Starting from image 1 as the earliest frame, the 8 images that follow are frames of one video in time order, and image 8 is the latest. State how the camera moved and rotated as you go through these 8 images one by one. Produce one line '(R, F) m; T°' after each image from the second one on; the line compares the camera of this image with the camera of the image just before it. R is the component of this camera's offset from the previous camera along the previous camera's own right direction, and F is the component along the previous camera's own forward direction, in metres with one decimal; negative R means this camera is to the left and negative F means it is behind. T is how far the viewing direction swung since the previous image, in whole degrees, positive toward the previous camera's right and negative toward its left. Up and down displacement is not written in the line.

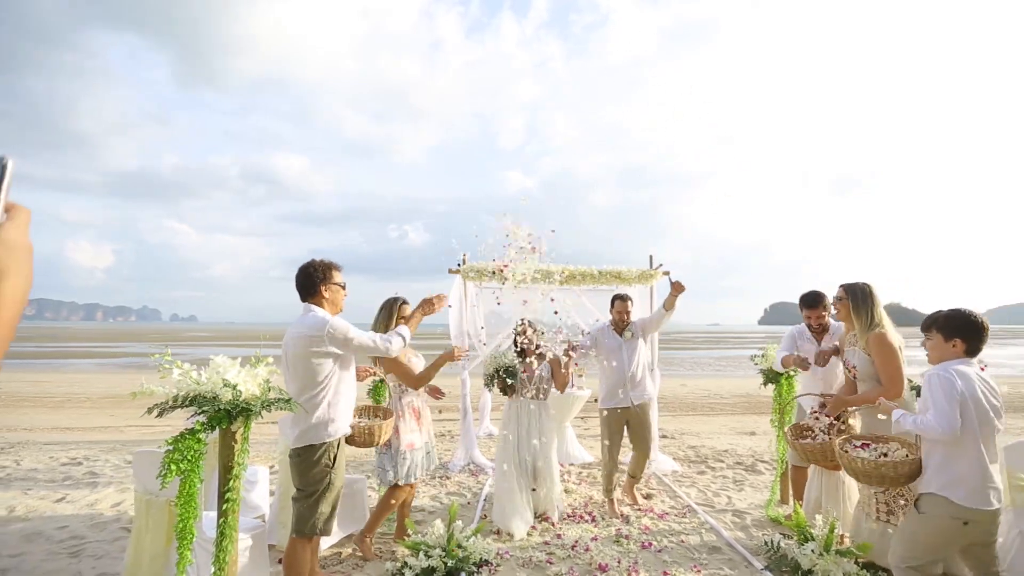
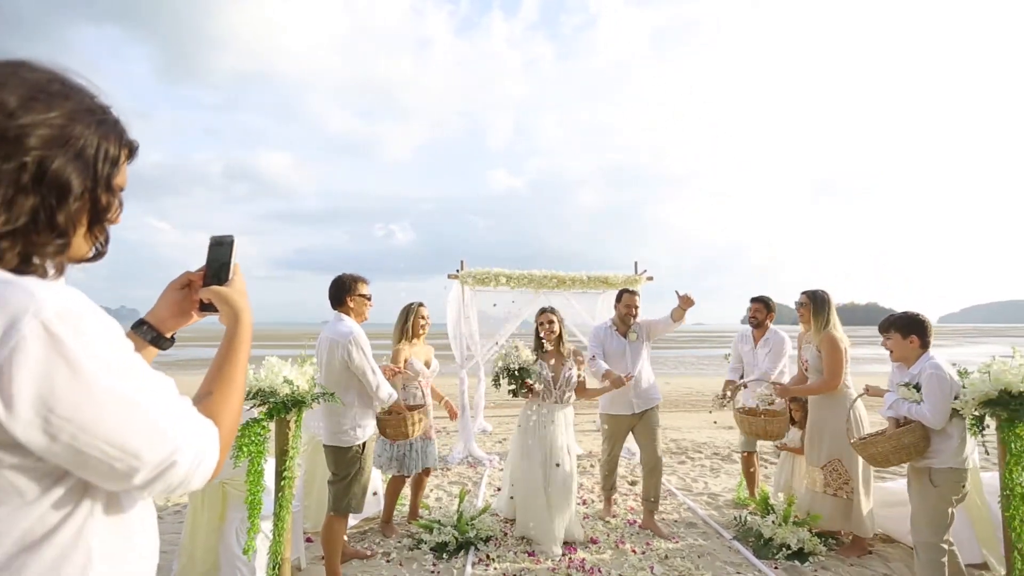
(-0.1, -0.6) m; +1°
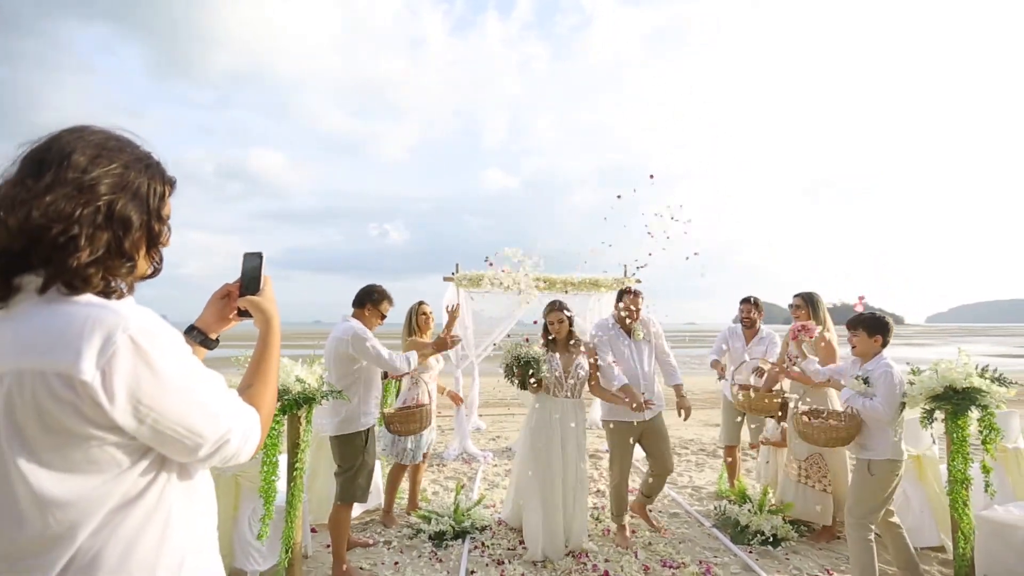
(0.0, -0.3) m; +1°
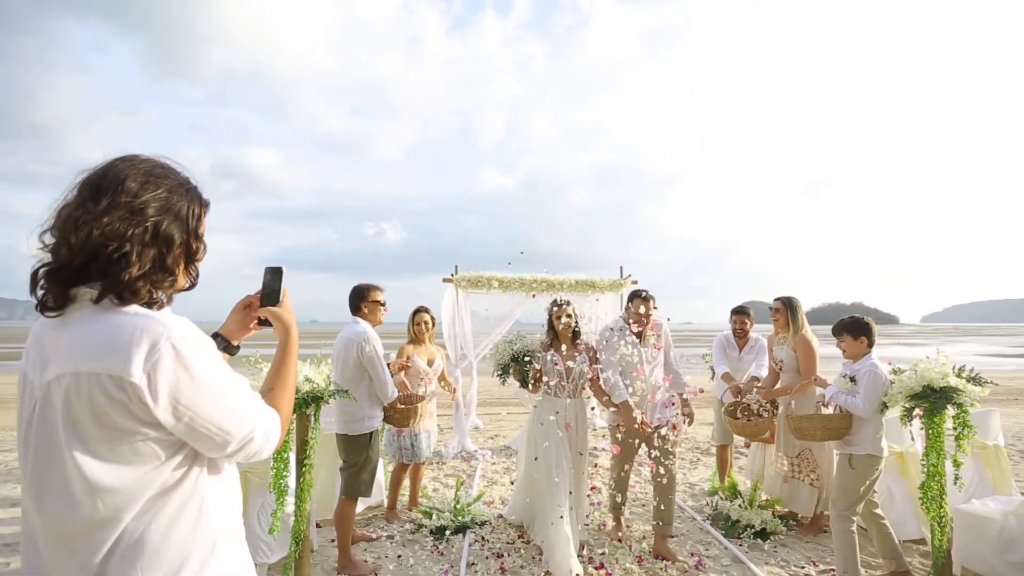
(0.0, -0.2) m; 0°
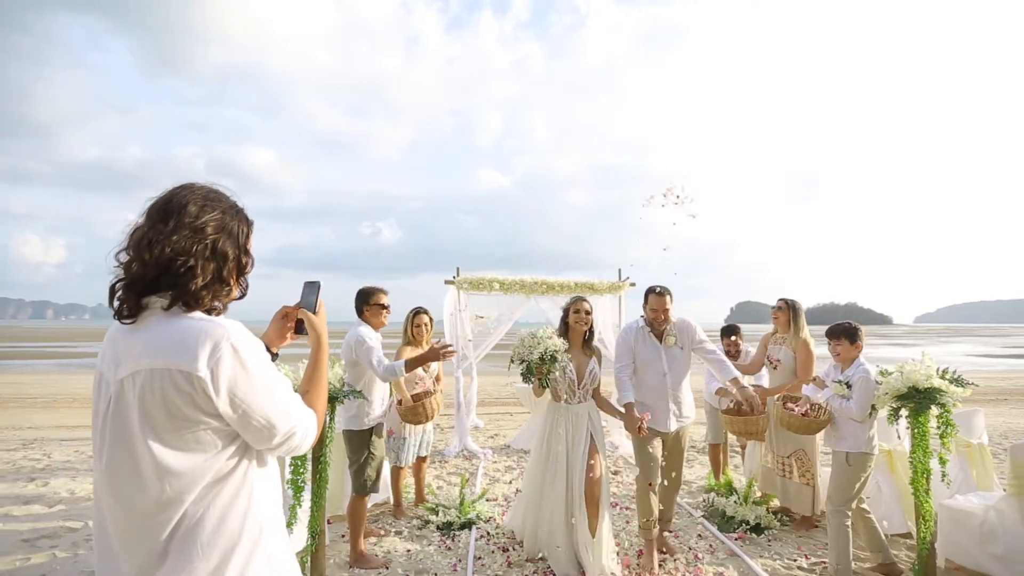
(-0.1, -0.2) m; 0°
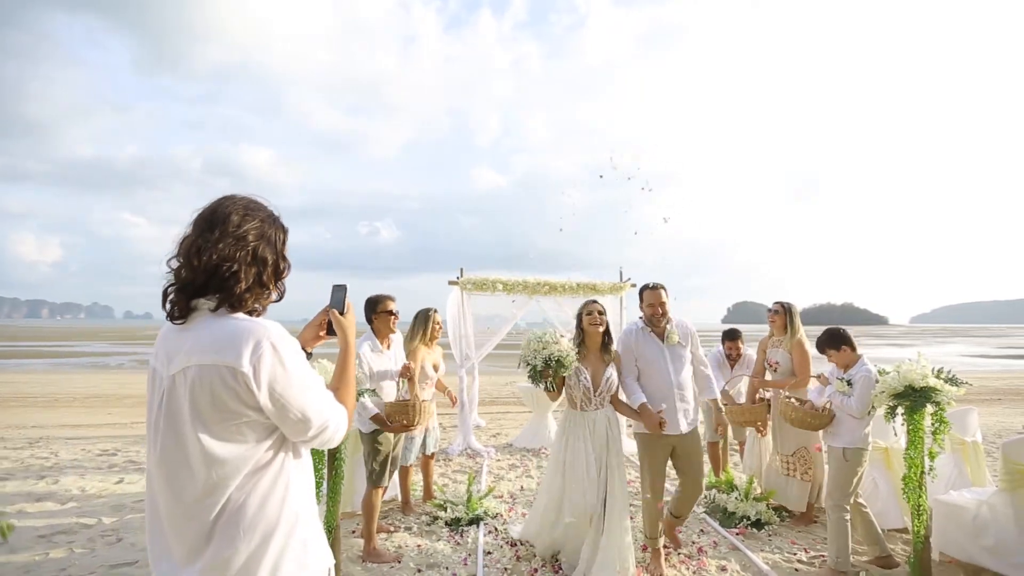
(-0.1, -0.1) m; 0°
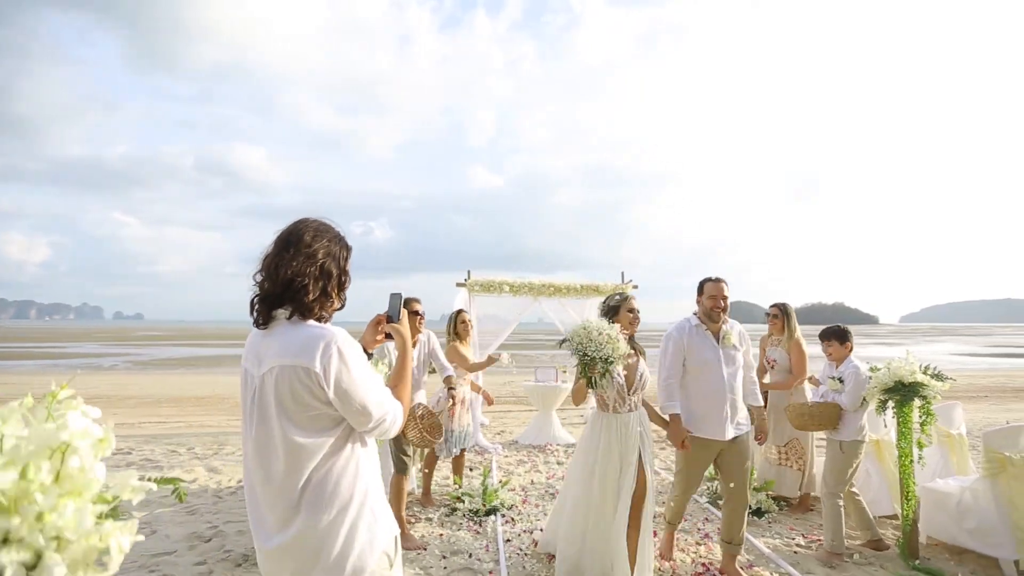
(-0.2, -0.3) m; +1°
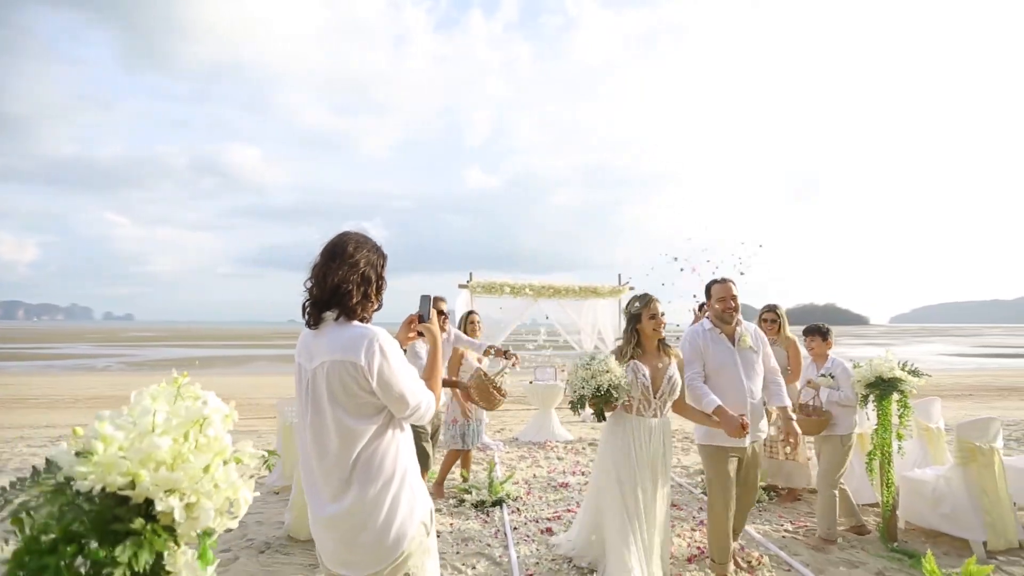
(-0.1, -0.3) m; +1°
